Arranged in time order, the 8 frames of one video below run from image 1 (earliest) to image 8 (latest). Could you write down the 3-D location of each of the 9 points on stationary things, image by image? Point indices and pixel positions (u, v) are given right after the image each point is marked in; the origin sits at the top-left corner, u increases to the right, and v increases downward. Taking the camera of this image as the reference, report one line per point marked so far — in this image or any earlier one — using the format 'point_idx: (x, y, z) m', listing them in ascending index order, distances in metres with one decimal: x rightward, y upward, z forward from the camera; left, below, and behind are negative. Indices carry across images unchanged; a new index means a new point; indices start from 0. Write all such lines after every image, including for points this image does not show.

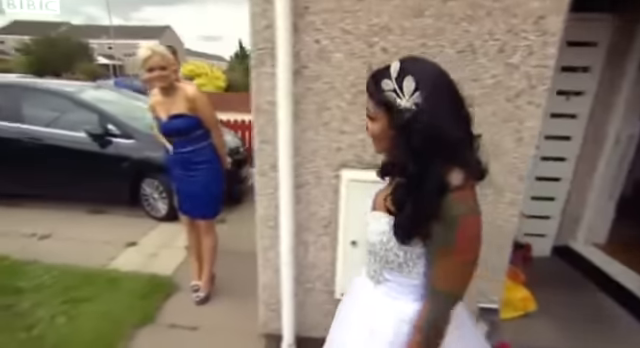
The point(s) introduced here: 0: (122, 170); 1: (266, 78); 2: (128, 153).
0: (-2.6, 0.0, +4.2) m
1: (-0.3, +0.5, +1.7) m
2: (-2.5, +0.3, +4.1) m
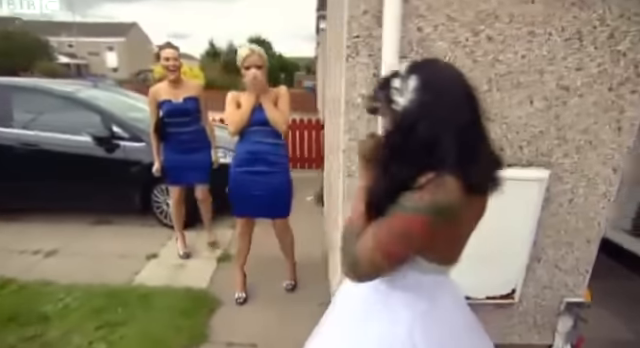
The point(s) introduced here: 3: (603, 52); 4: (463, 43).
0: (-2.2, 0.0, +3.9) m
1: (+0.2, +0.5, +1.6) m
2: (-2.2, +0.2, +3.8) m
3: (+1.4, +0.6, +1.6) m
4: (+0.7, +0.6, +1.6) m
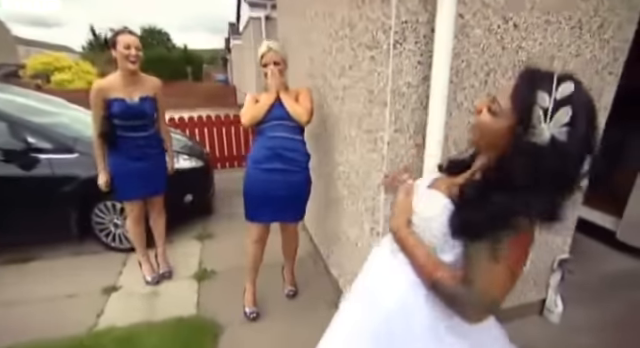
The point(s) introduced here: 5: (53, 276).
0: (-2.5, -0.2, +3.1) m
1: (+0.4, +0.5, +1.5) m
2: (-2.4, 0.0, +3.1) m
3: (+1.5, +0.8, +1.8) m
4: (+0.9, +0.7, +1.6) m
5: (-2.5, -1.0, +3.0) m
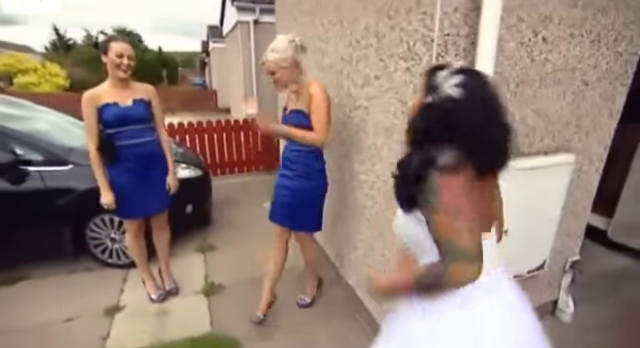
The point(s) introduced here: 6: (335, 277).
0: (-2.4, -0.3, +2.9) m
1: (+0.6, +0.5, +1.5) m
2: (-2.3, -0.1, +2.9) m
3: (+1.7, +0.7, +1.9) m
4: (+1.1, +0.7, +1.6) m
5: (-2.4, -1.1, +2.8) m
6: (+0.1, -1.0, +3.0) m
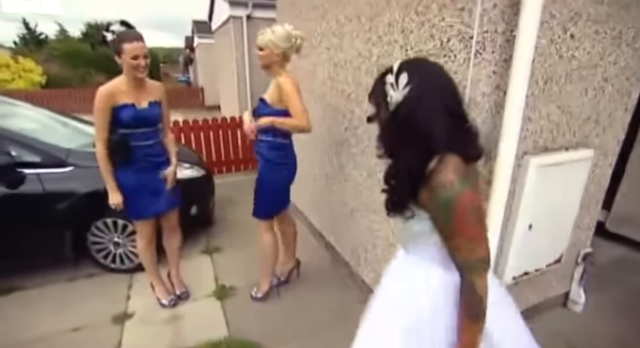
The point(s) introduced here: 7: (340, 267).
0: (-2.3, -0.4, +2.7) m
1: (+0.8, +0.5, +1.5) m
2: (-2.2, -0.1, +2.7) m
3: (+1.9, +0.7, +1.9) m
4: (+1.2, +0.7, +1.7) m
5: (-2.2, -1.1, +2.6) m
6: (+0.3, -1.0, +3.0) m
7: (+0.2, -0.9, +3.1) m
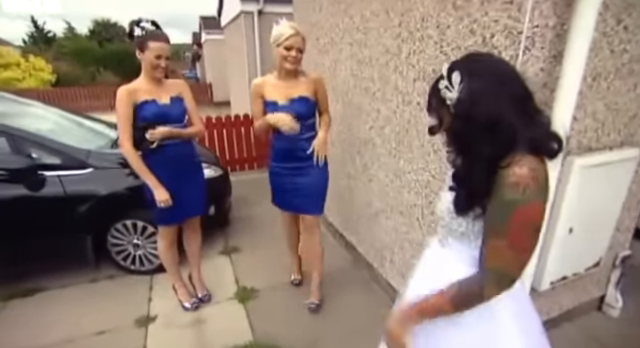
0: (-2.1, -0.4, +2.7) m
1: (+0.9, +0.5, +1.4) m
2: (-2.0, -0.1, +2.7) m
3: (+2.0, +0.7, +1.8) m
4: (+1.4, +0.7, +1.5) m
5: (-2.0, -1.1, +2.6) m
6: (+0.5, -1.0, +2.9) m
7: (+0.4, -0.9, +3.1) m
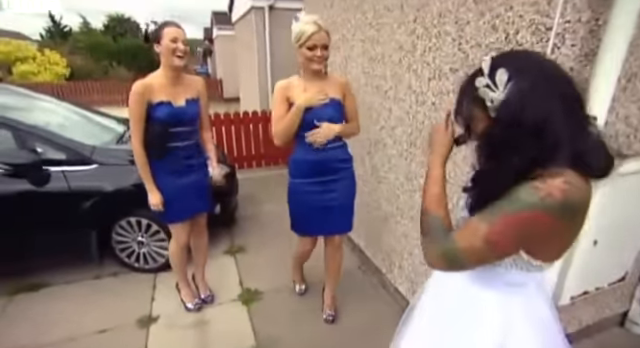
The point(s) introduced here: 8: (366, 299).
0: (-2.0, -0.3, +2.7) m
1: (+1.0, +0.5, +1.3) m
2: (-1.9, -0.1, +2.6) m
3: (+2.1, +0.7, +1.7) m
4: (+1.4, +0.6, +1.4) m
5: (-2.0, -1.1, +2.6) m
6: (+0.5, -1.0, +2.8) m
7: (+0.5, -0.9, +3.0) m
8: (+0.4, -1.0, +2.7) m
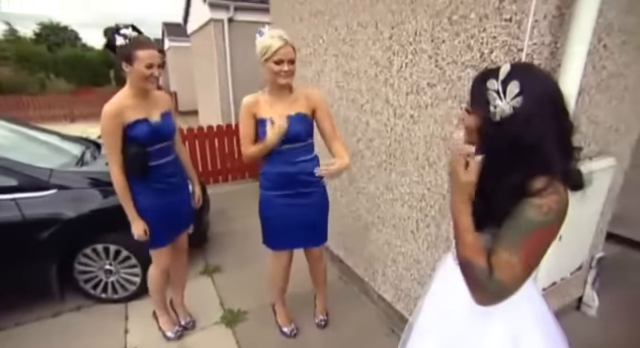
0: (-2.1, -0.5, +2.4) m
1: (+1.0, +0.4, +1.5) m
2: (-2.1, -0.3, +2.4) m
3: (+2.0, +0.7, +2.0) m
4: (+1.4, +0.6, +1.6) m
5: (-2.1, -1.3, +2.3) m
6: (+0.4, -1.1, +2.9) m
7: (+0.3, -1.0, +3.0) m
8: (+0.3, -1.1, +2.7) m
